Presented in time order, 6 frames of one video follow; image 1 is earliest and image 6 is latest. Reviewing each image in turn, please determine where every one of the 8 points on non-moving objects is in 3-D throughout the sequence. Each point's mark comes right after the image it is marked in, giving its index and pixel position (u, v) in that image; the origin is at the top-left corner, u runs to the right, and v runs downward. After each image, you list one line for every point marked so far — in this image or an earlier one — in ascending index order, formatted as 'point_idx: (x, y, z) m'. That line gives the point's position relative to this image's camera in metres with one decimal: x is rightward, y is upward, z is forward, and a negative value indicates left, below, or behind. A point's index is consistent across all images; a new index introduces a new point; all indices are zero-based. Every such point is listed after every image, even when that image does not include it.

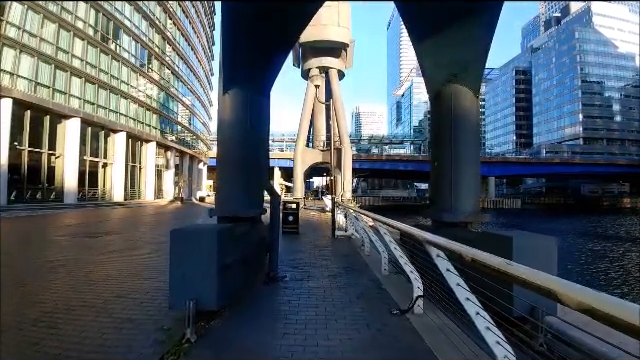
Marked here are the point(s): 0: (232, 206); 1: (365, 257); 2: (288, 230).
0: (-1.3, -0.4, +6.2) m
1: (+1.0, -1.6, +9.3) m
2: (-1.1, -1.8, +15.0) m
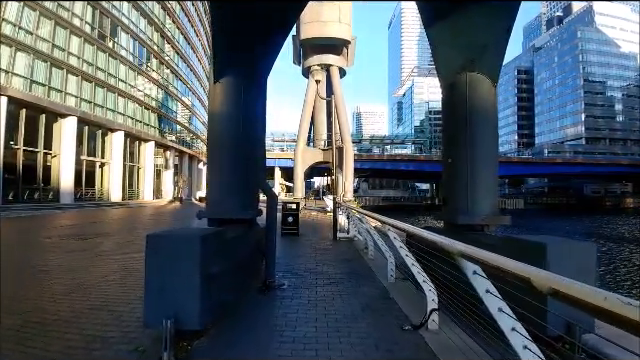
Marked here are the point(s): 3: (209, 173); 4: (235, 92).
0: (-1.2, -0.4, +5.6) m
1: (+1.0, -1.6, +8.6) m
2: (-1.1, -1.7, +14.4) m
3: (-1.4, 0.0, +5.6) m
4: (-1.1, +1.1, +5.6) m
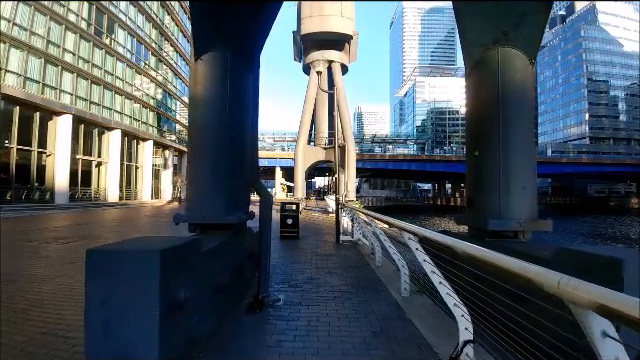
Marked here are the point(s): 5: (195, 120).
0: (-1.2, -0.3, +4.6) m
1: (+1.0, -1.6, +7.7) m
2: (-1.1, -1.7, +13.5) m
3: (-1.4, +0.1, +4.6) m
4: (-1.1, +1.2, +4.6) m
5: (-1.3, +0.7, +4.6) m
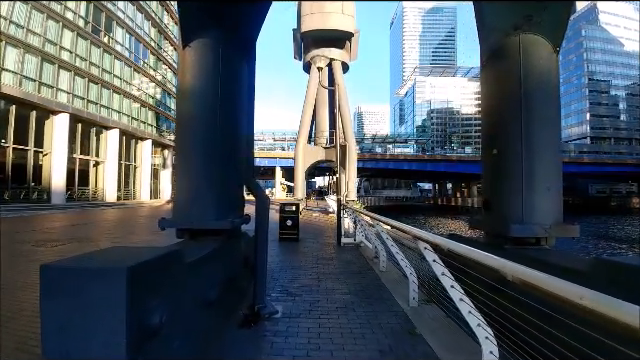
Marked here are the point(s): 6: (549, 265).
0: (-1.2, -0.3, +4.2) m
1: (+1.0, -1.6, +7.3) m
2: (-1.0, -1.7, +13.0) m
3: (-1.4, +0.1, +4.2) m
4: (-1.1, +1.2, +4.2) m
5: (-1.3, +0.7, +4.1) m
6: (+2.3, -0.9, +4.4) m
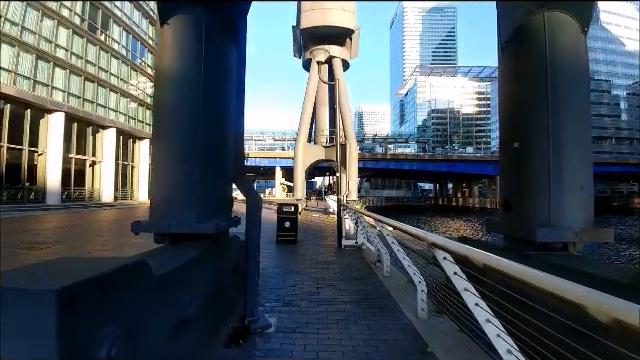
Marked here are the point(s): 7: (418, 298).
0: (-1.2, -0.3, +3.7) m
1: (+1.0, -1.6, +6.7) m
2: (-1.0, -1.7, +12.5) m
3: (-1.4, +0.1, +3.7) m
4: (-1.1, +1.2, +3.7) m
5: (-1.3, +0.7, +3.6) m
6: (+2.3, -0.9, +3.9) m
7: (+1.1, -1.3, +4.8) m
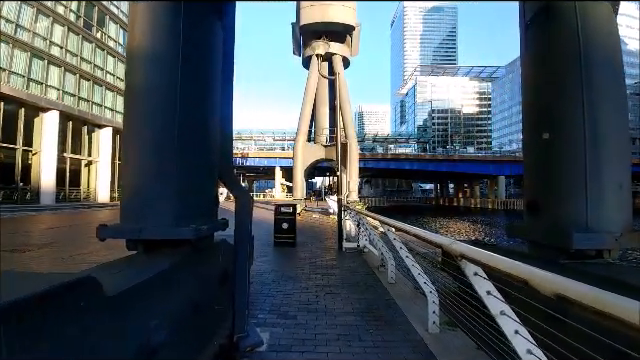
0: (-1.2, -0.3, +3.1) m
1: (+1.0, -1.5, +6.2) m
2: (-1.1, -1.7, +12.0) m
3: (-1.4, +0.1, +3.1) m
4: (-1.1, +1.2, +3.1) m
5: (-1.3, +0.7, +3.1) m
6: (+2.3, -0.8, +3.4) m
7: (+1.1, -1.3, +4.3) m
